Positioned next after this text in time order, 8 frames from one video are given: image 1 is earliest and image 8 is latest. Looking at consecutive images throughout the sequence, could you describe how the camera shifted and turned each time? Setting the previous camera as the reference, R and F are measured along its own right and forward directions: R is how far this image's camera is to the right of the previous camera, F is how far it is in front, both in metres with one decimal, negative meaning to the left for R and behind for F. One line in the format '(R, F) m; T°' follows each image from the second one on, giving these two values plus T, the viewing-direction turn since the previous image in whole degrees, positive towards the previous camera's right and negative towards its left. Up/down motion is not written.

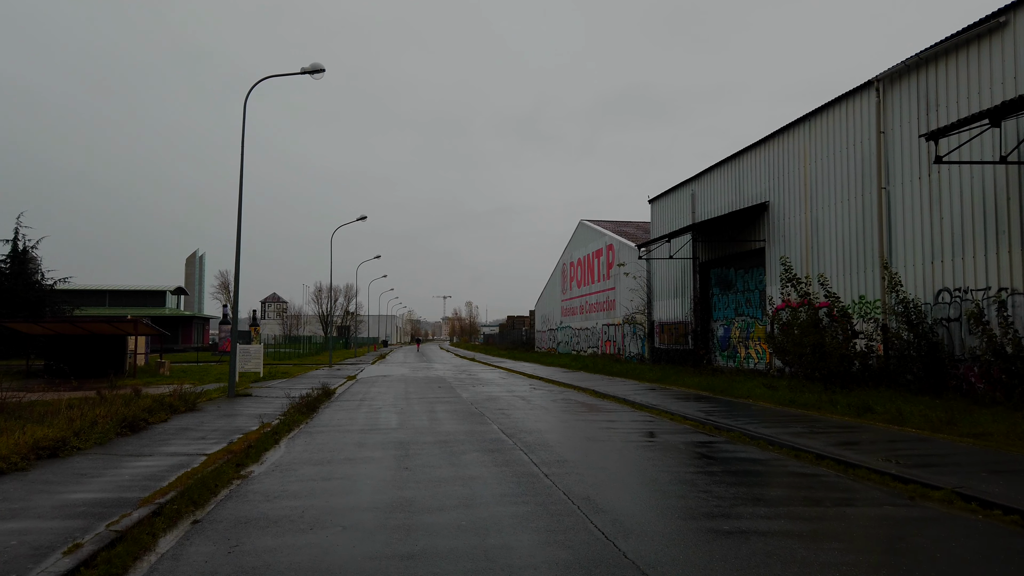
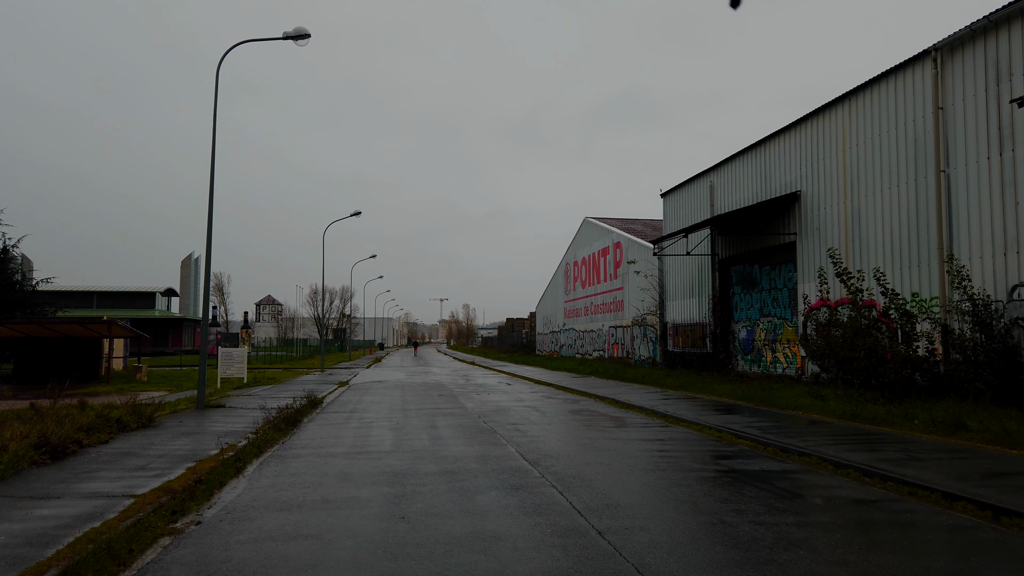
(-0.3, +2.2) m; 0°
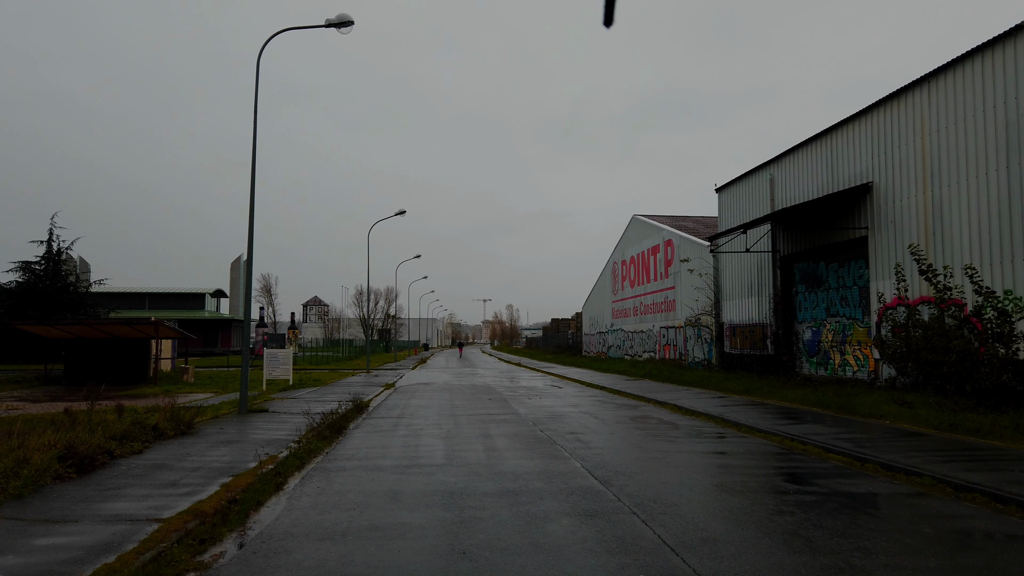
(-0.2, +0.9) m; -3°
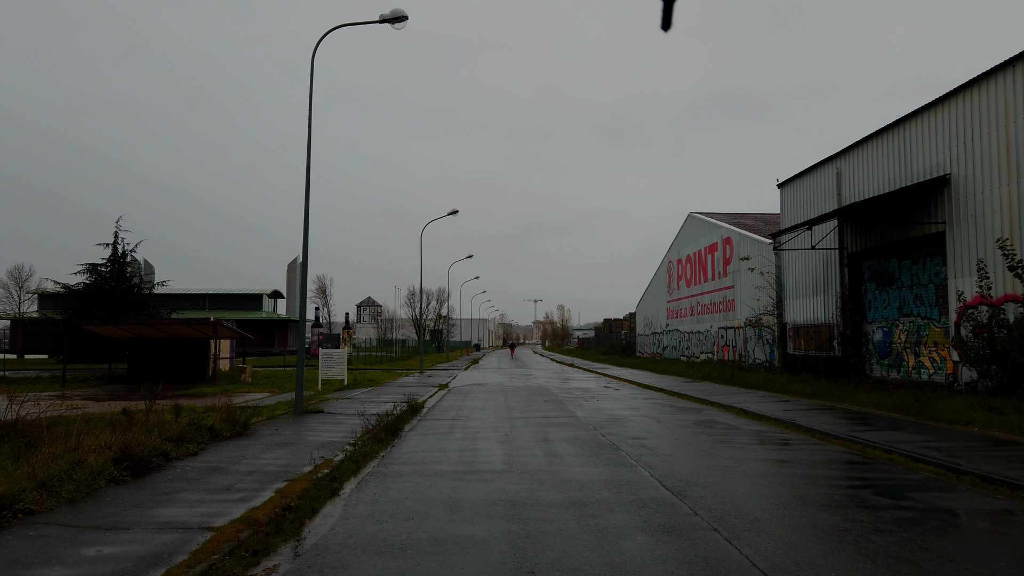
(-0.1, +0.4) m; -4°
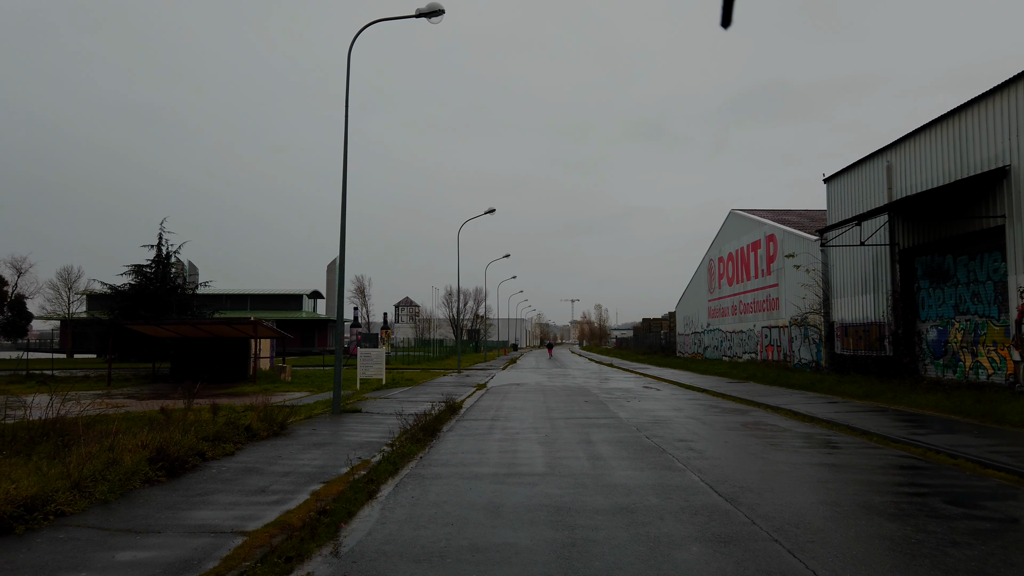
(-0.1, +0.3) m; -3°
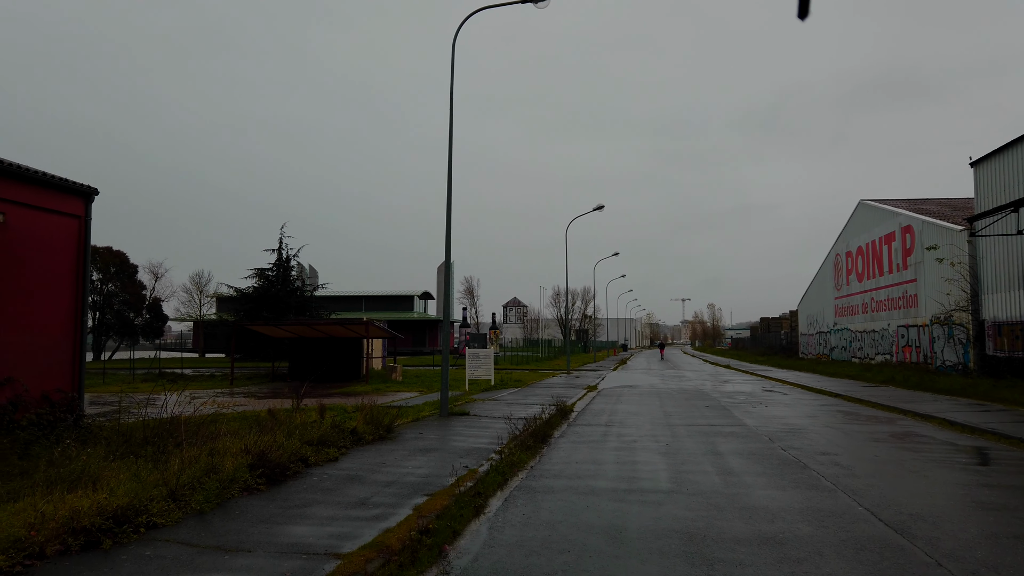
(-0.1, +0.8) m; -8°
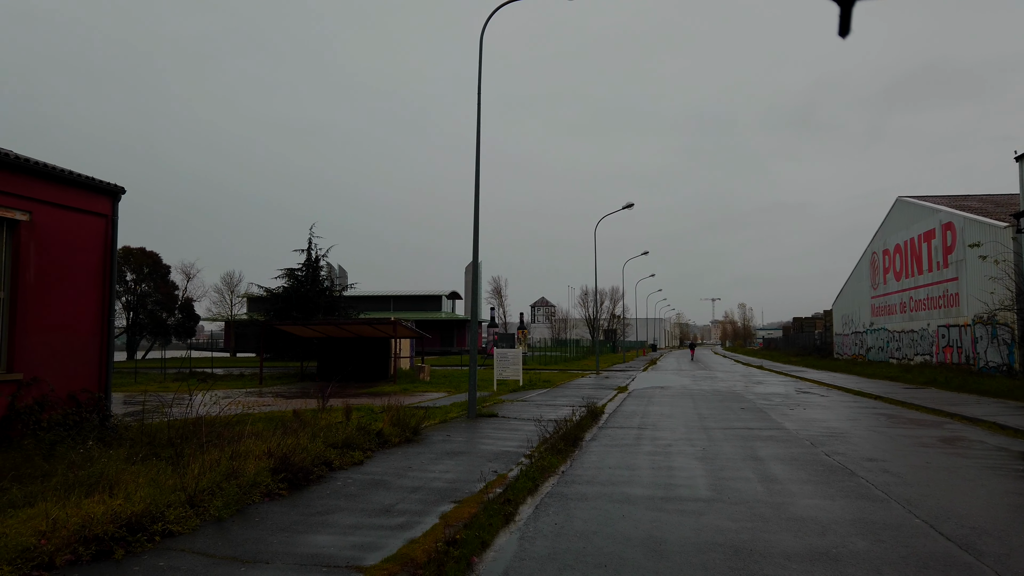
(0.0, +0.3) m; -2°
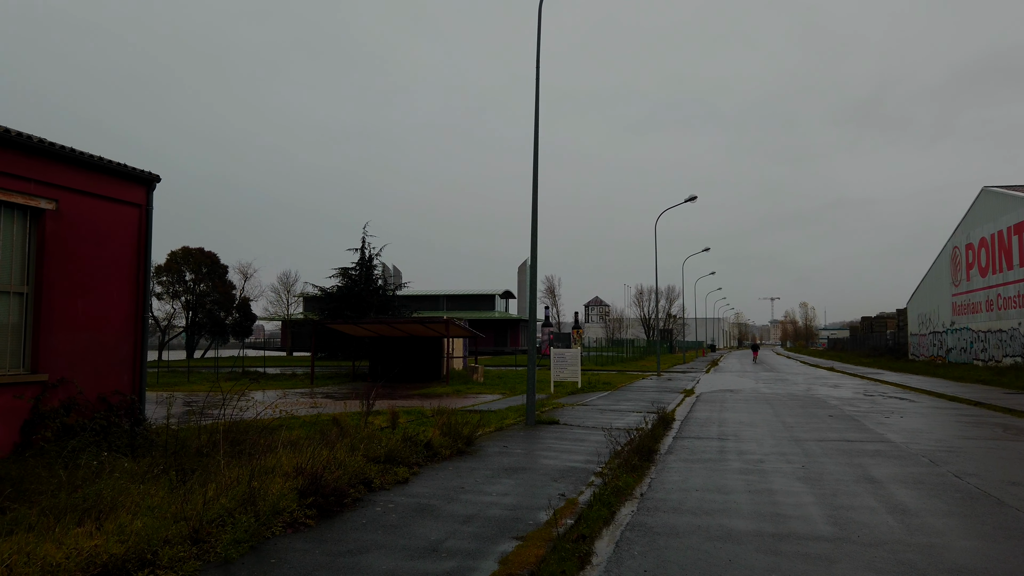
(-0.2, +1.2) m; -4°
